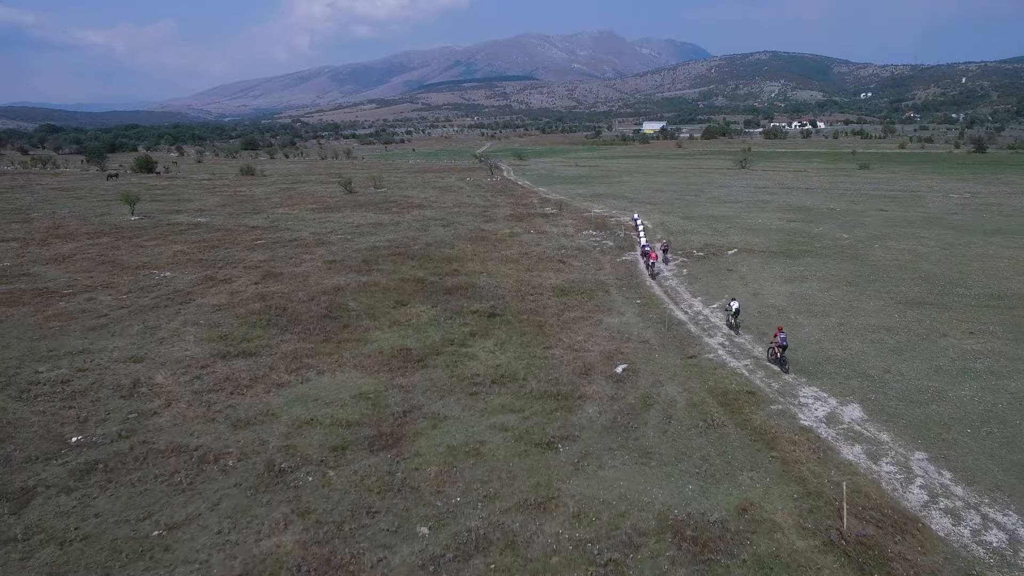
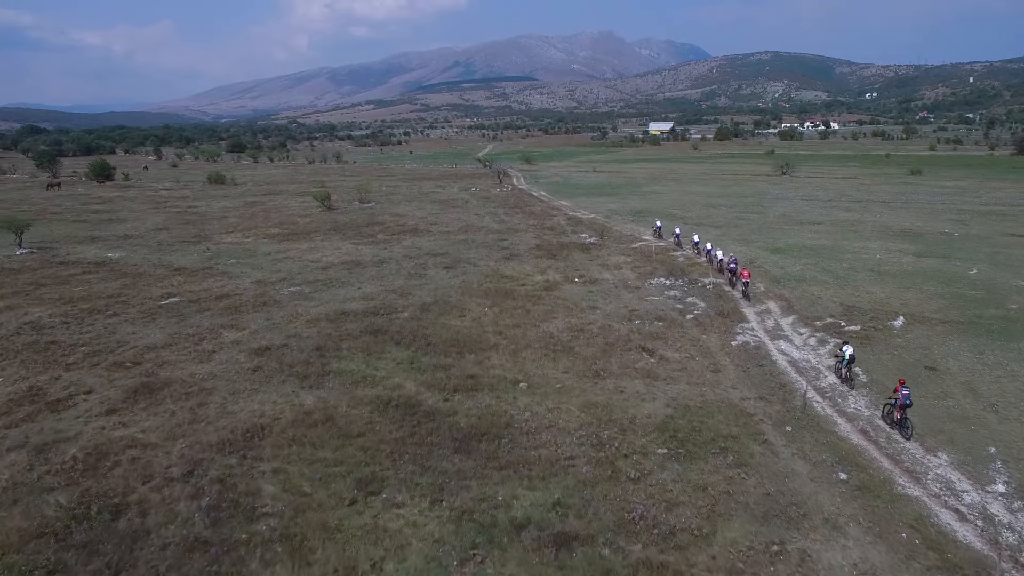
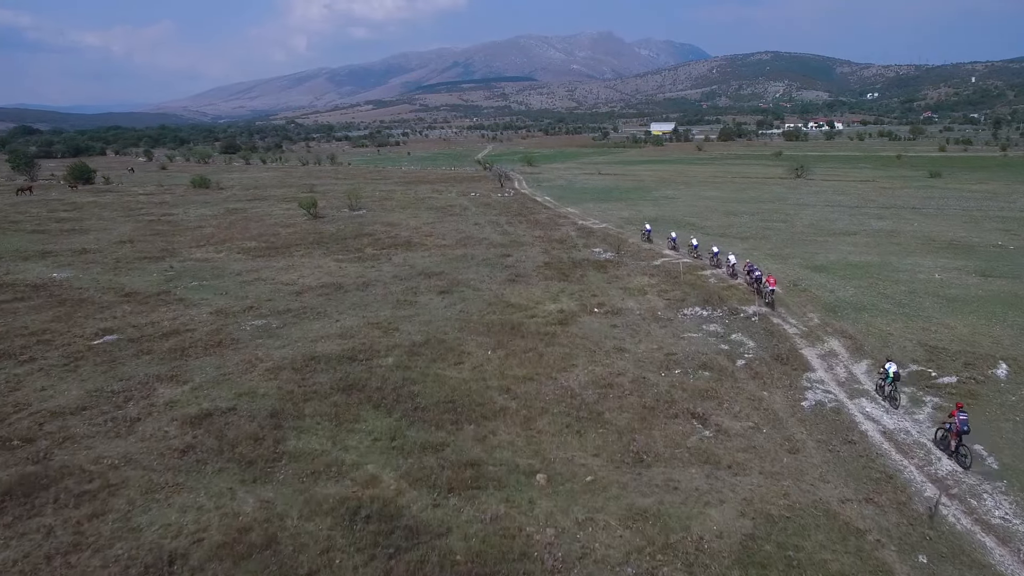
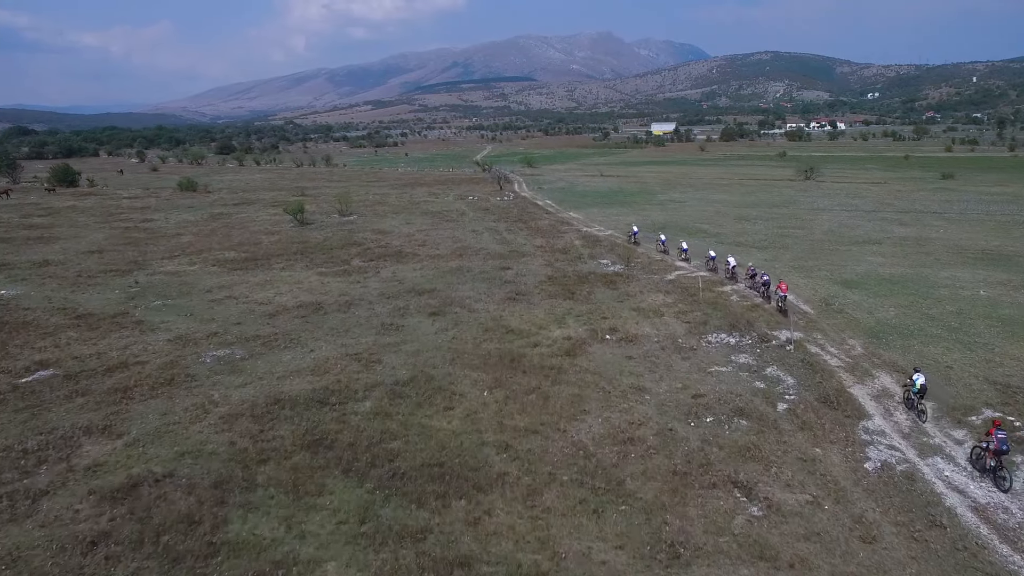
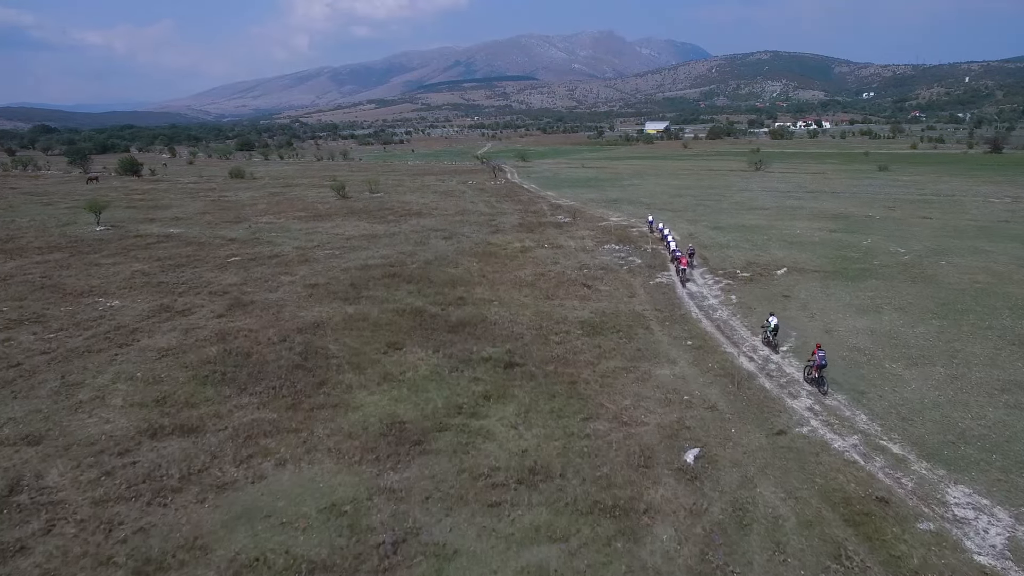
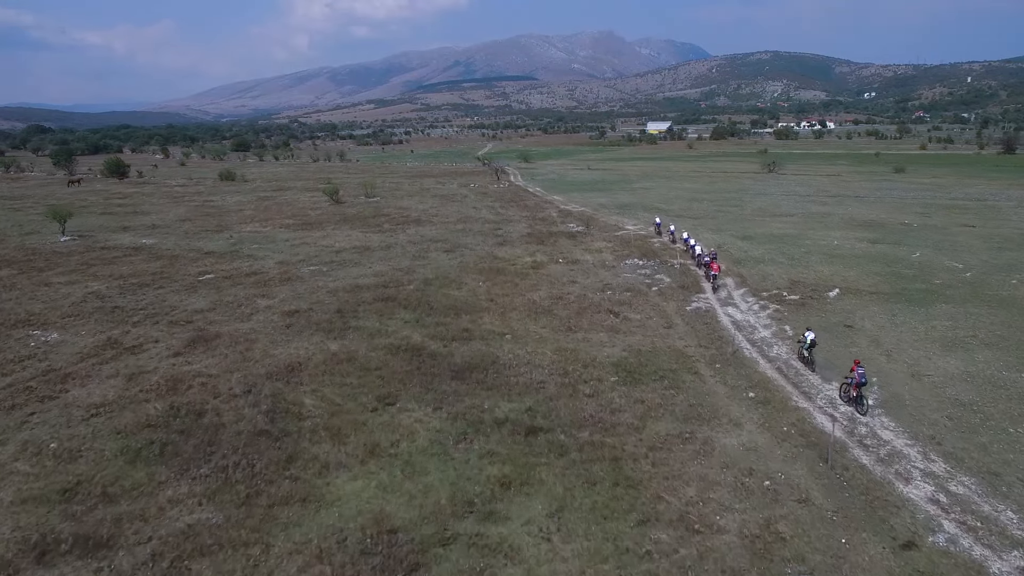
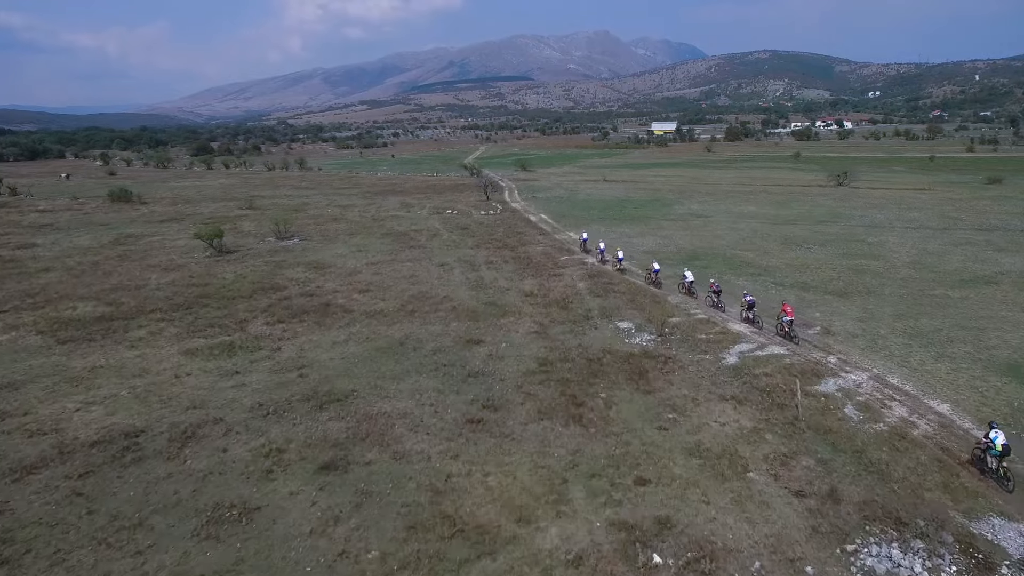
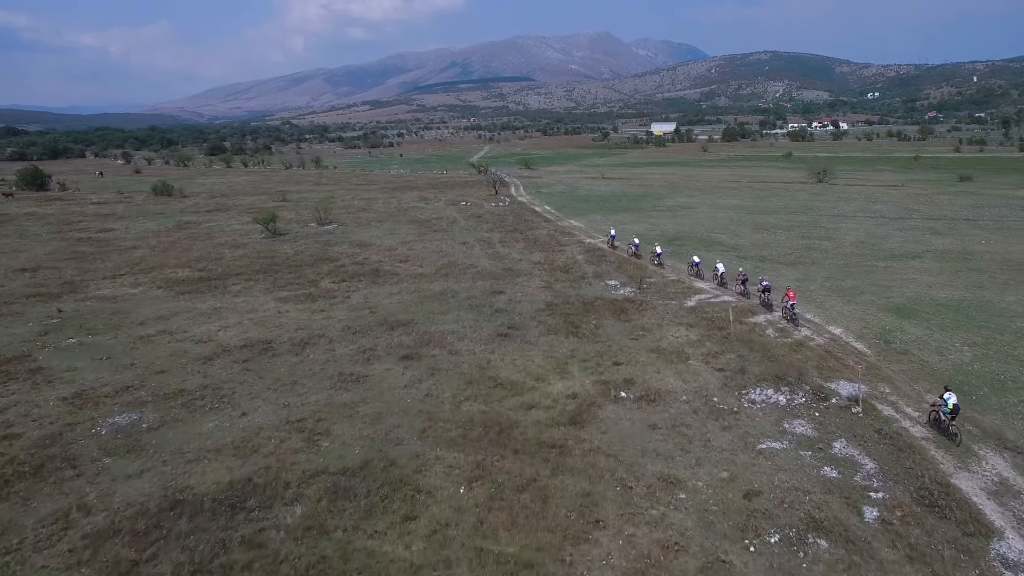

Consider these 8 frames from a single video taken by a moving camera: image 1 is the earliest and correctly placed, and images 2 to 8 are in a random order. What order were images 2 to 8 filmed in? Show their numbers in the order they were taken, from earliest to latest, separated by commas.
5, 6, 2, 3, 4, 8, 7
